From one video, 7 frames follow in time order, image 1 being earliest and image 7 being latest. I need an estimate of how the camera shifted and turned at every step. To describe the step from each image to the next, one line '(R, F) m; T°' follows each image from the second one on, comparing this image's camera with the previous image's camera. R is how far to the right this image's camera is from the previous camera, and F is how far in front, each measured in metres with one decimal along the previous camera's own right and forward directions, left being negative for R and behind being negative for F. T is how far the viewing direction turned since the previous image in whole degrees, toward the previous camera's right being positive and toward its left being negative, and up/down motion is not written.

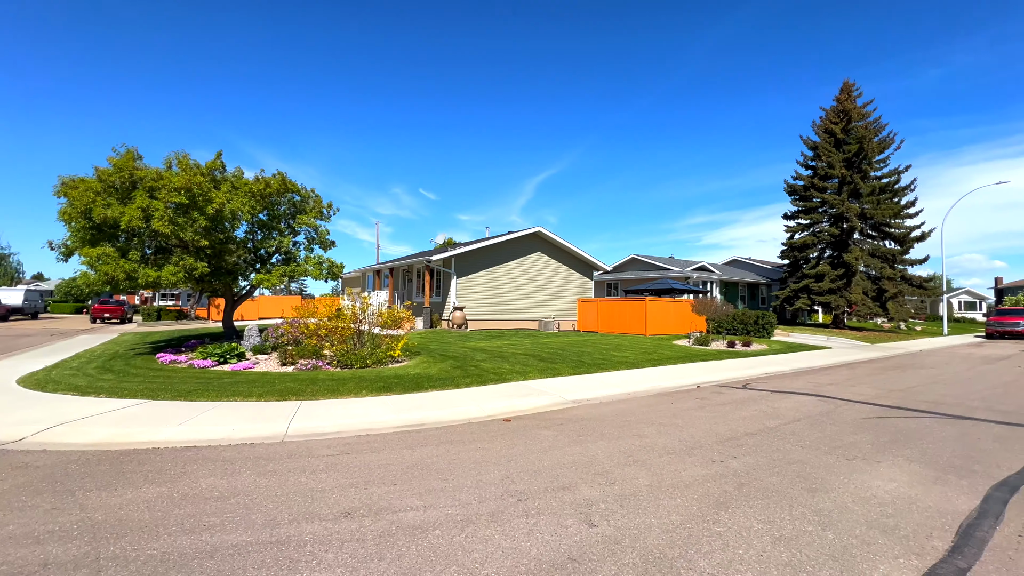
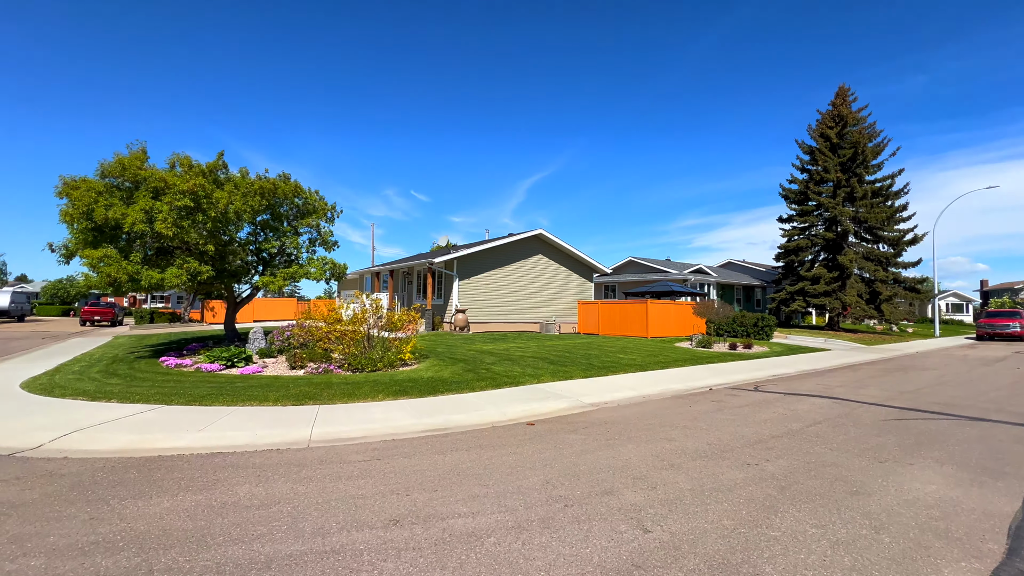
(-0.5, 0.0) m; +1°
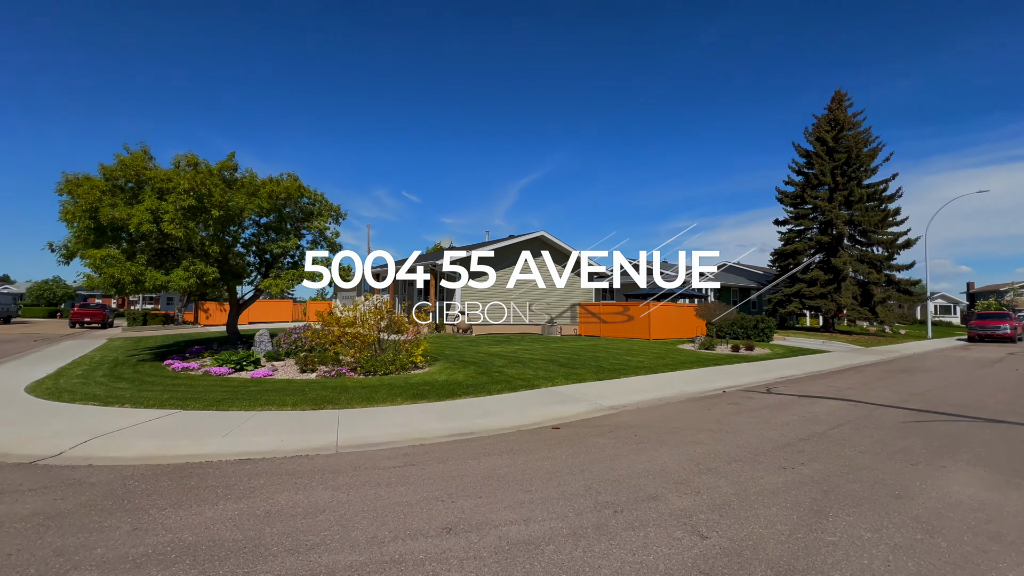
(-0.5, +0.1) m; +1°
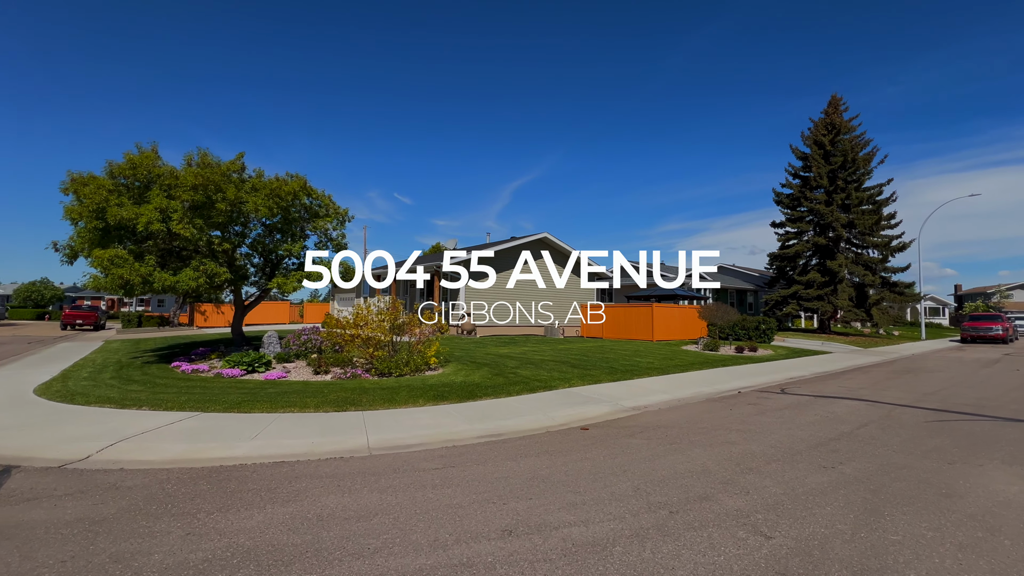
(-0.5, +0.1) m; +1°
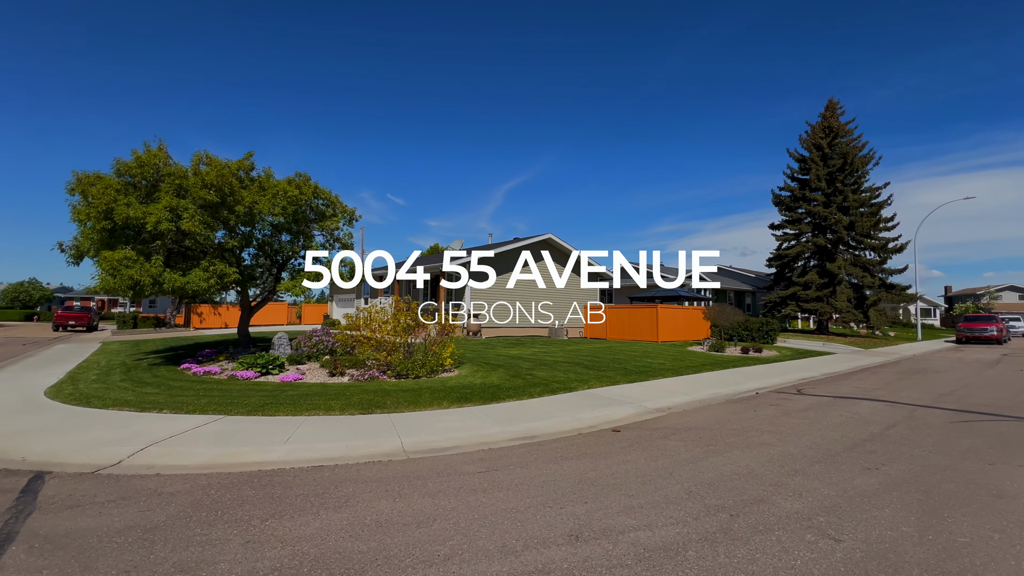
(-0.6, +0.1) m; +1°
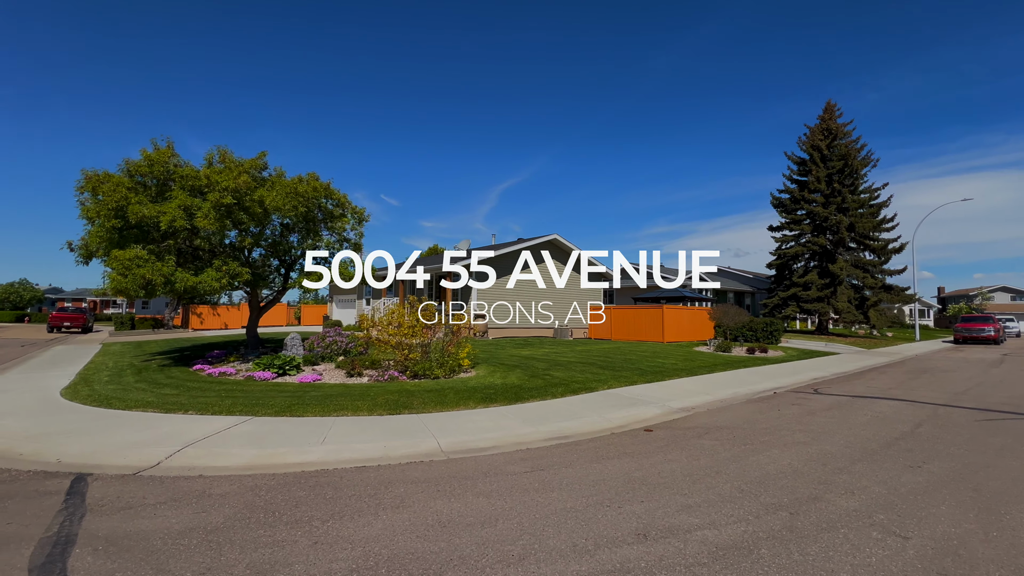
(-0.6, 0.0) m; +1°
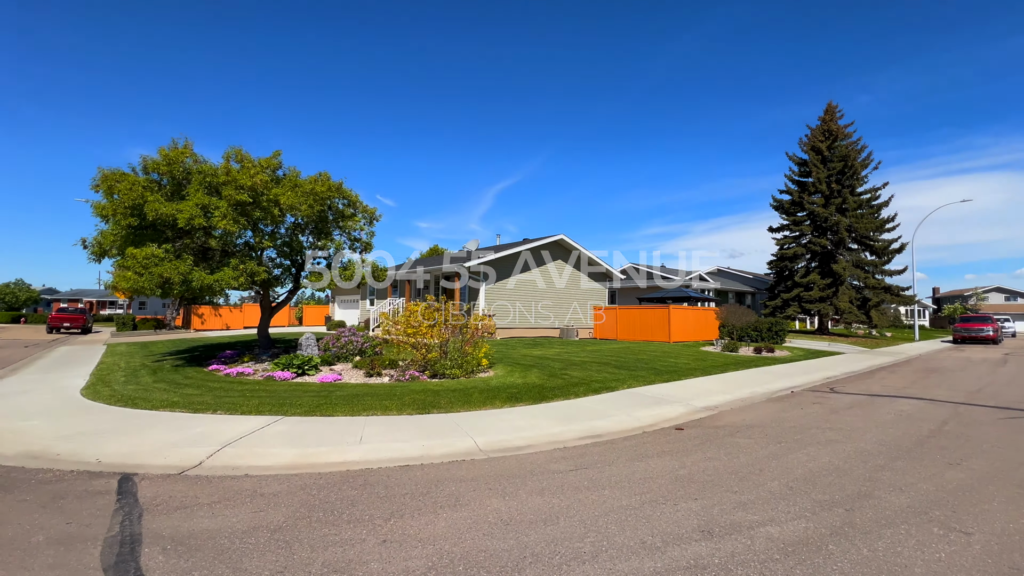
(-0.5, 0.0) m; +1°
